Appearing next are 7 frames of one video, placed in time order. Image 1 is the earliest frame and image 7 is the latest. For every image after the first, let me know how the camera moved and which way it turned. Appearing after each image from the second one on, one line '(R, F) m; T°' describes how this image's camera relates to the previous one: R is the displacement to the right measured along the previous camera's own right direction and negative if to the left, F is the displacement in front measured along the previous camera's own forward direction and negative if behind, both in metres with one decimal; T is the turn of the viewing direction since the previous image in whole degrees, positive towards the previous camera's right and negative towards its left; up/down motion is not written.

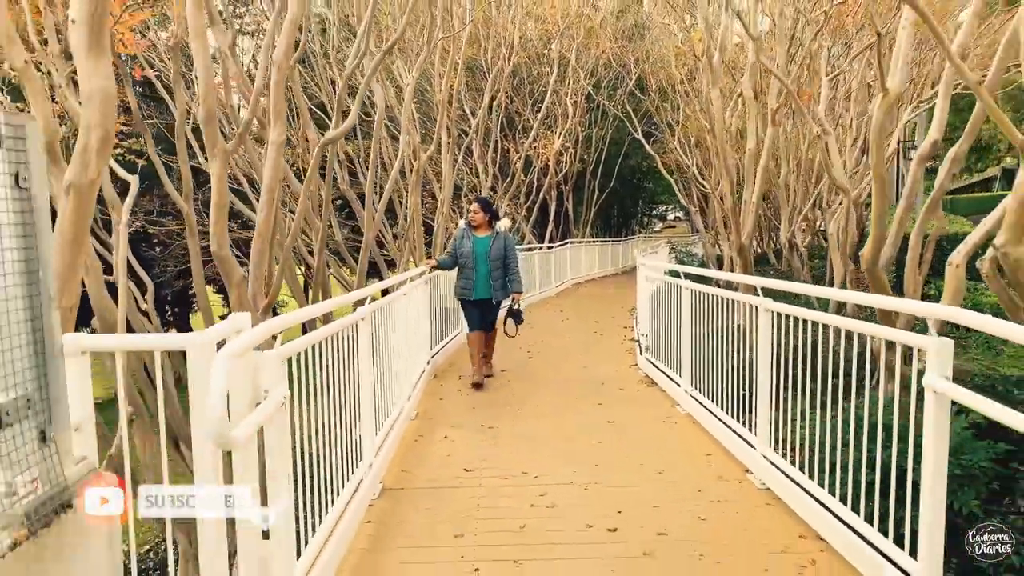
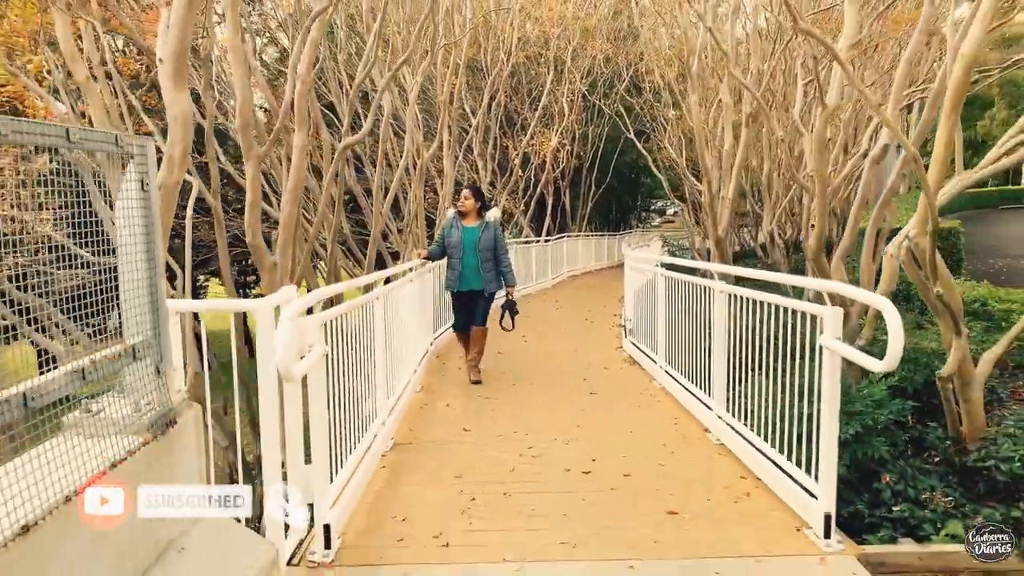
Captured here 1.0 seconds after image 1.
(+0.1, -0.8) m; 0°
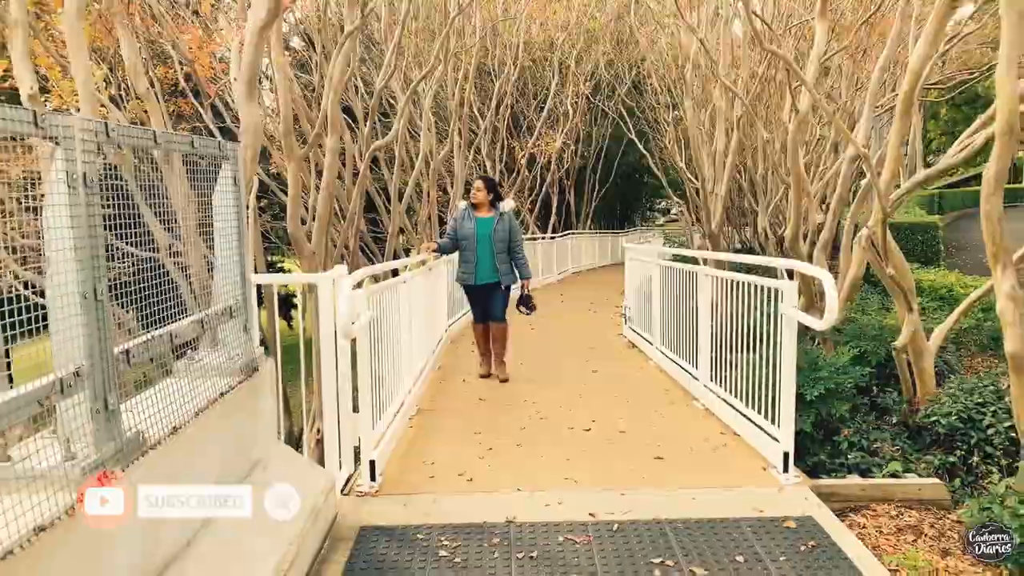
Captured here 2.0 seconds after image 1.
(0.0, -0.7) m; 0°
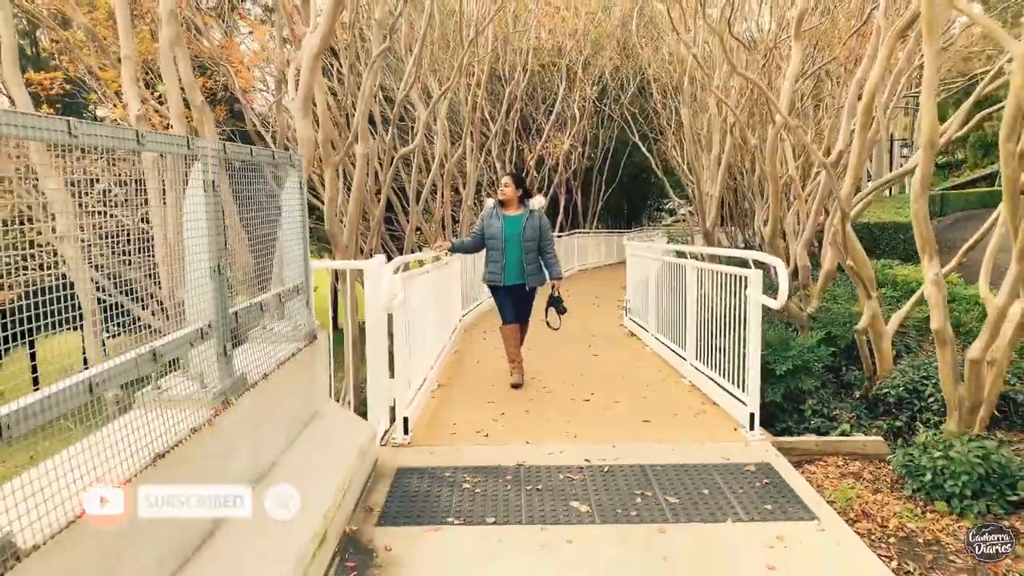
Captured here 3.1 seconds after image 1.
(0.0, -0.8) m; -1°
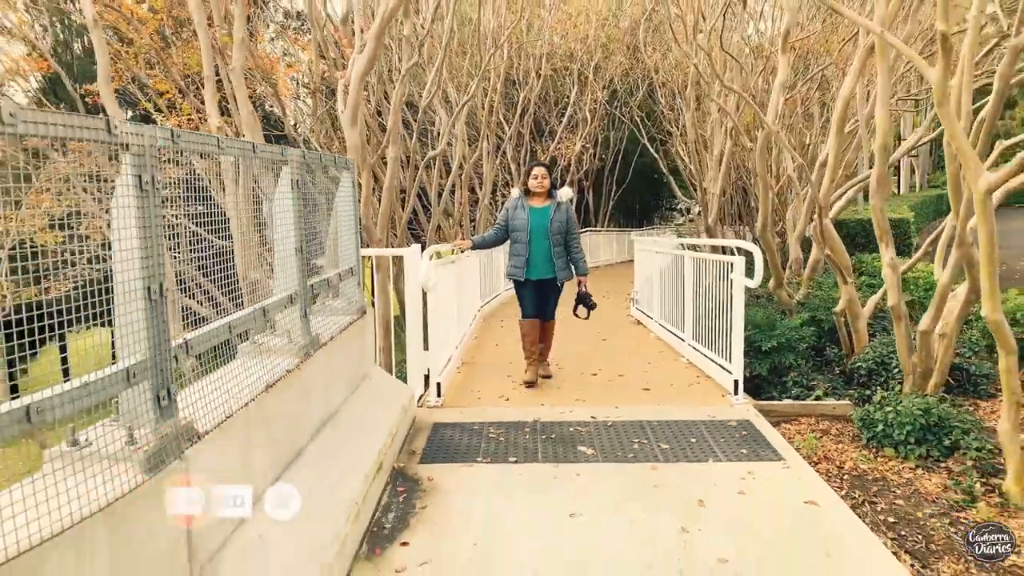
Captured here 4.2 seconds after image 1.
(0.0, -0.8) m; -1°
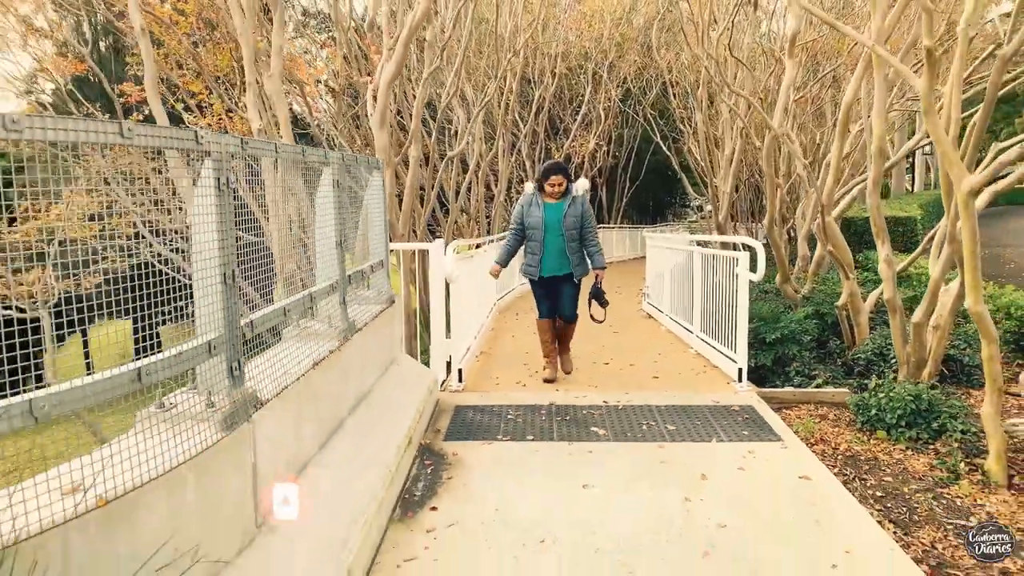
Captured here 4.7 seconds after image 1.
(0.0, -0.4) m; -1°
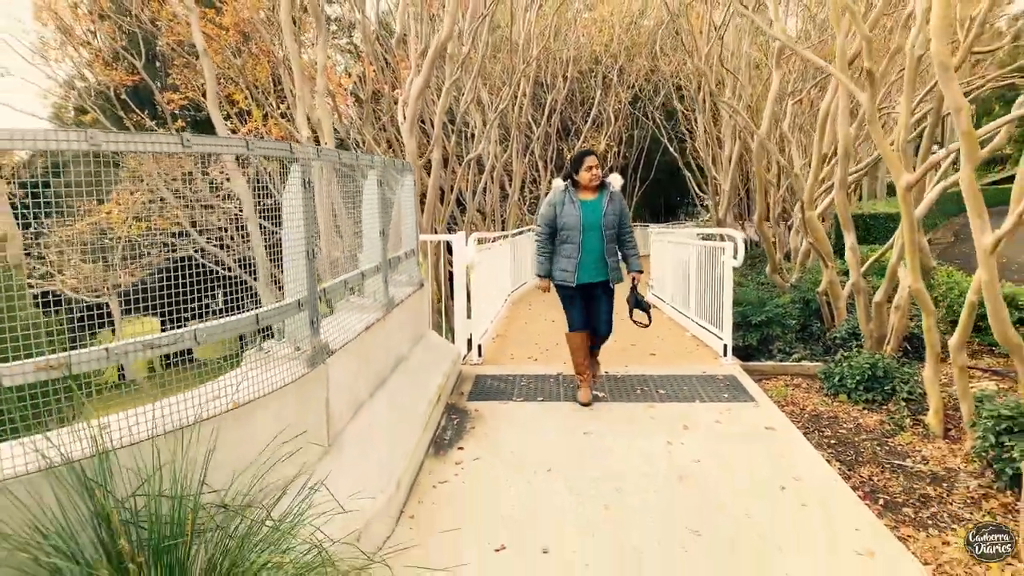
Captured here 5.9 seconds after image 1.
(0.0, -0.9) m; -1°
